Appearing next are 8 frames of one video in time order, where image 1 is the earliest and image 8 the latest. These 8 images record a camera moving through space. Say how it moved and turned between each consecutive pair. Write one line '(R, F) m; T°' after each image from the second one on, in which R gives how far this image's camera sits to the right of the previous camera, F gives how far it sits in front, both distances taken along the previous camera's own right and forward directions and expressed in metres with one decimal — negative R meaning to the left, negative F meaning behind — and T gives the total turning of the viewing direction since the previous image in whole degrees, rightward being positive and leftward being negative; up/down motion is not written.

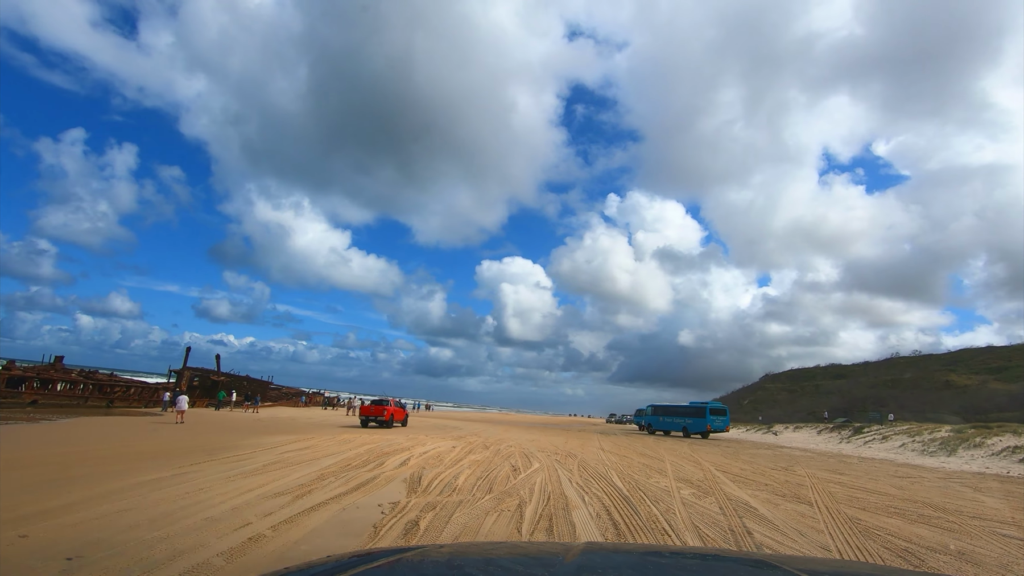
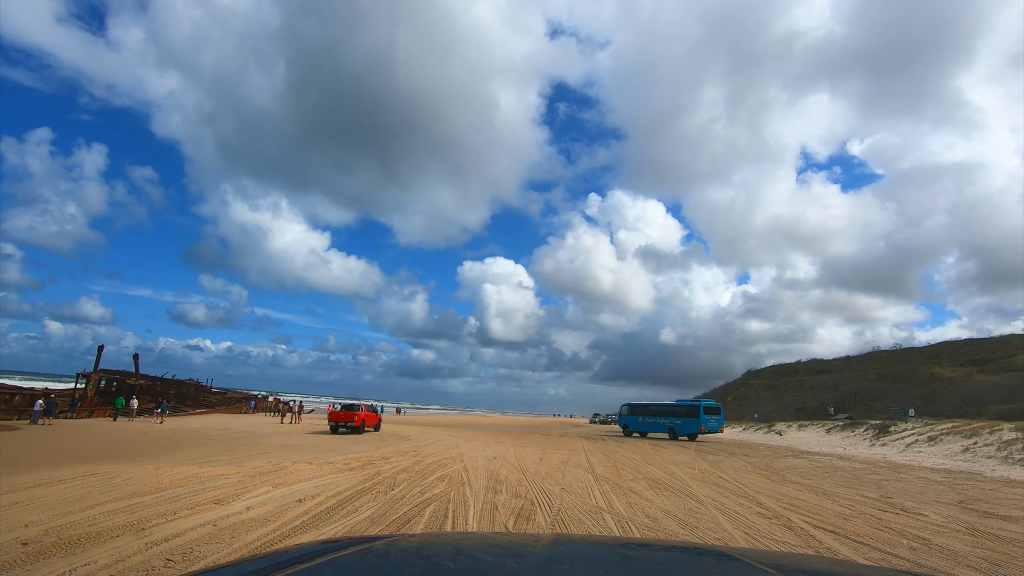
(+1.0, +6.8) m; +2°
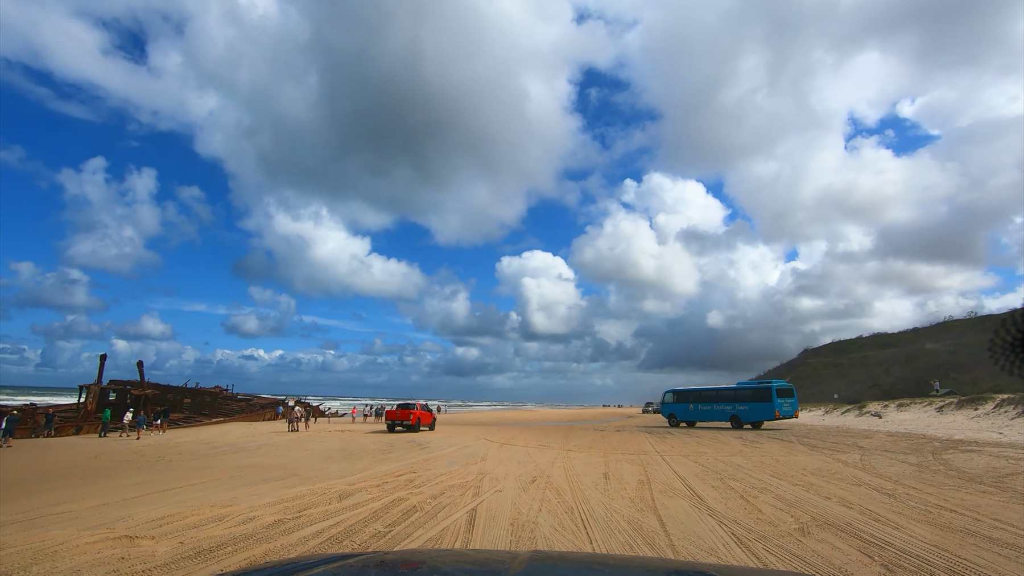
(+0.1, +6.0) m; -4°
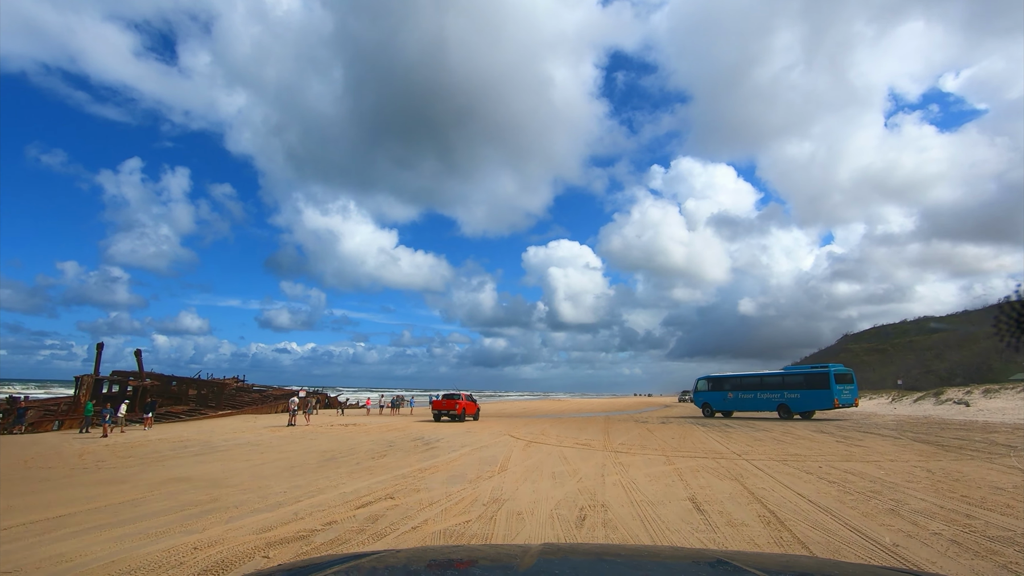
(0.0, +4.2) m; -3°
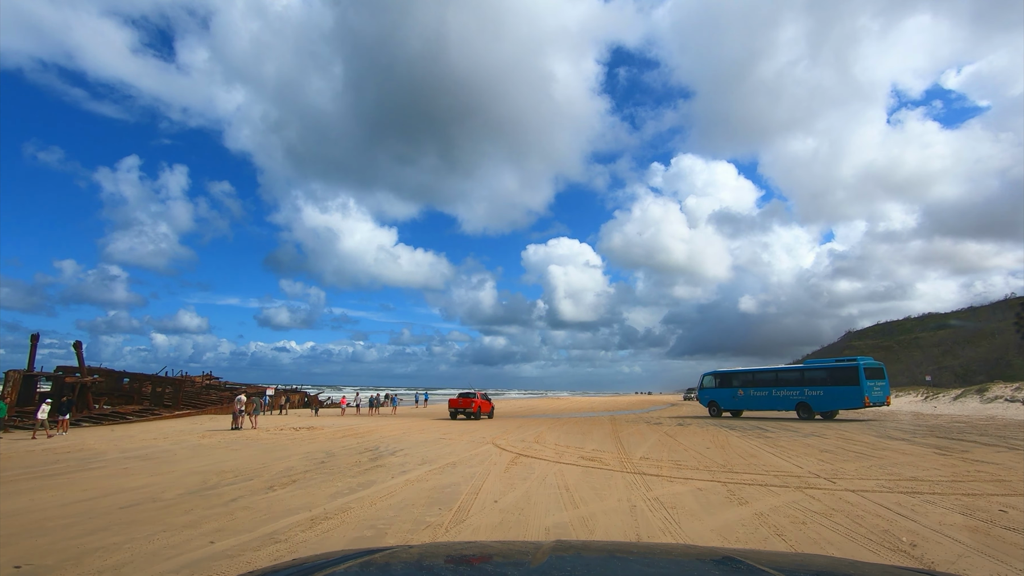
(+0.4, +4.5) m; 0°
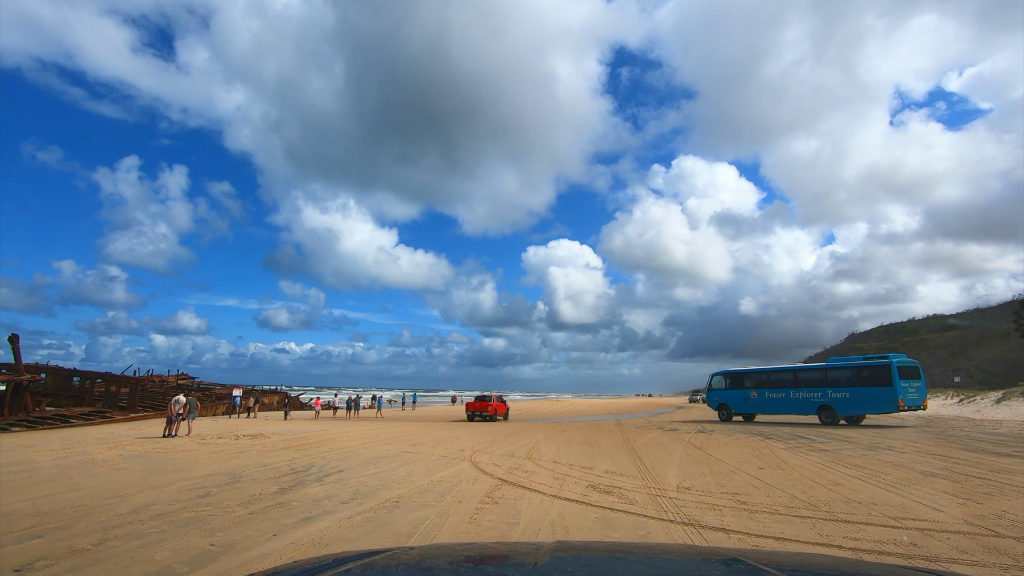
(+0.1, +3.9) m; 0°
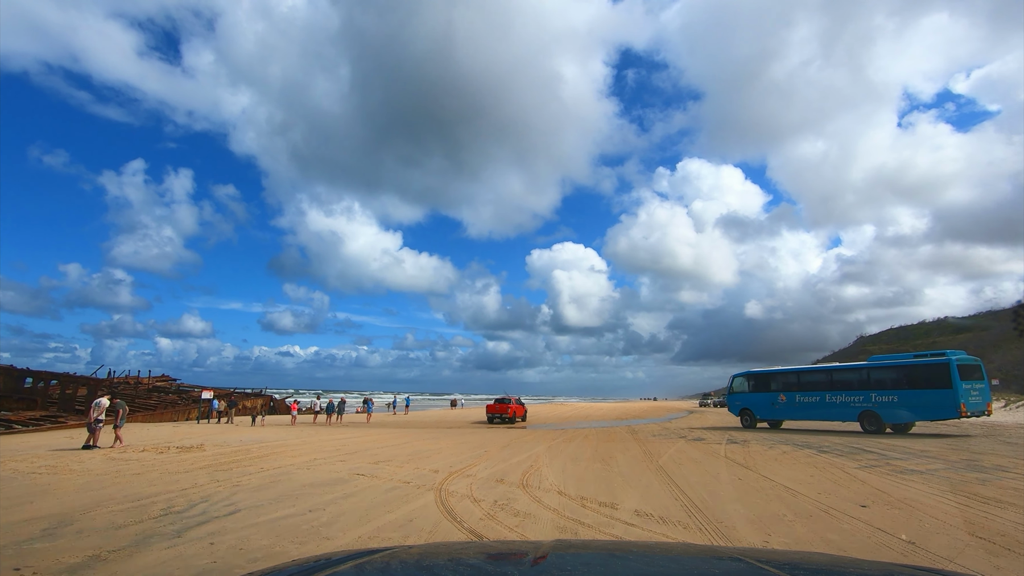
(-0.4, +3.9) m; 0°
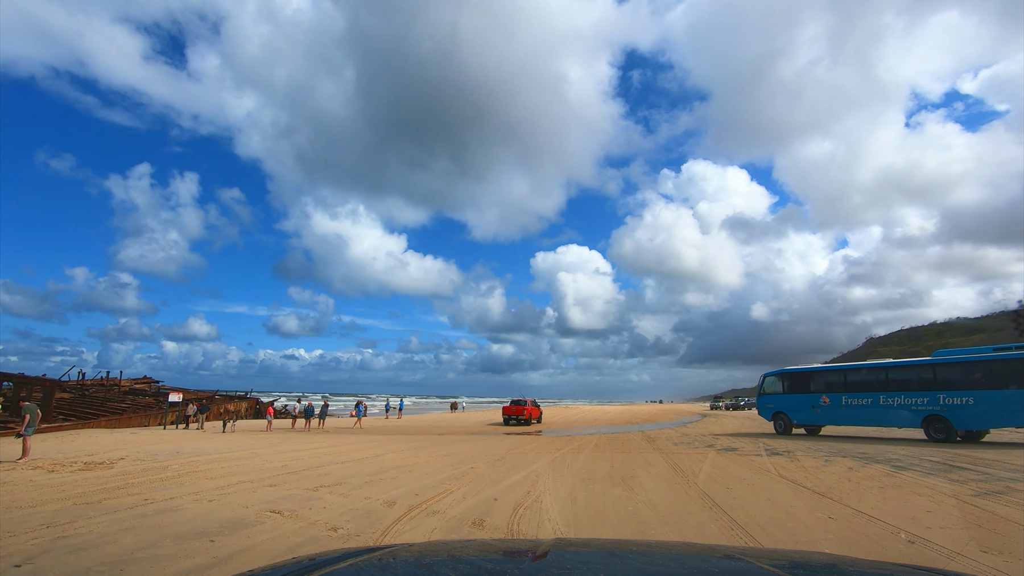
(-0.3, +3.2) m; -1°
